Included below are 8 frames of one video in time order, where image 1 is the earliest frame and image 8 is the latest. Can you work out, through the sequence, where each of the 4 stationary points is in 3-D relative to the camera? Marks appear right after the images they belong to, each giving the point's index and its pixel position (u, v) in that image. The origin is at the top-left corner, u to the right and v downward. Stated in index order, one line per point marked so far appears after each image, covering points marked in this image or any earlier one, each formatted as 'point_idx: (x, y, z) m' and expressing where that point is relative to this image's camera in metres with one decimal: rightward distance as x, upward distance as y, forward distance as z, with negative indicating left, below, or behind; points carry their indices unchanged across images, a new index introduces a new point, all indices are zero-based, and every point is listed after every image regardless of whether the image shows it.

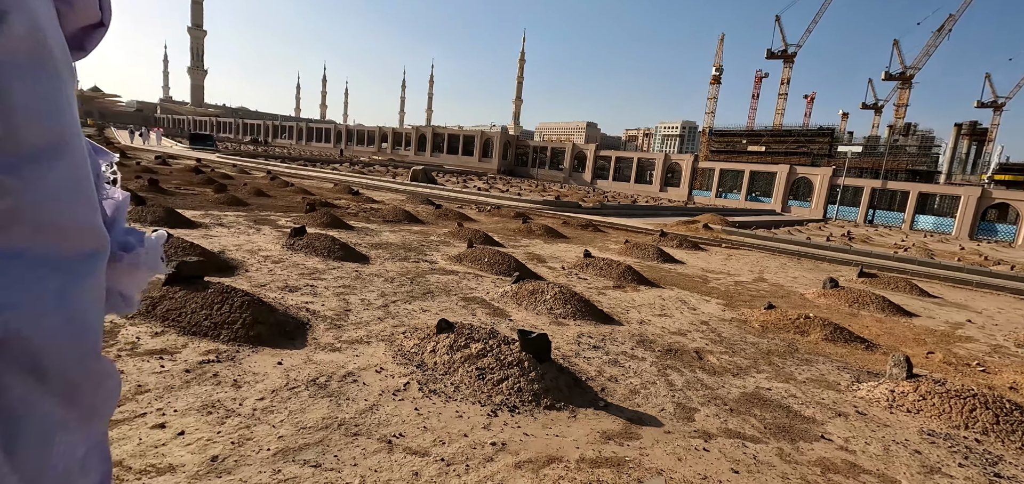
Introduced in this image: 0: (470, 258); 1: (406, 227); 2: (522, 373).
0: (-0.7, -0.3, +10.7) m
1: (-2.9, +0.4, +15.7) m
2: (+0.2, -1.1, +4.5) m
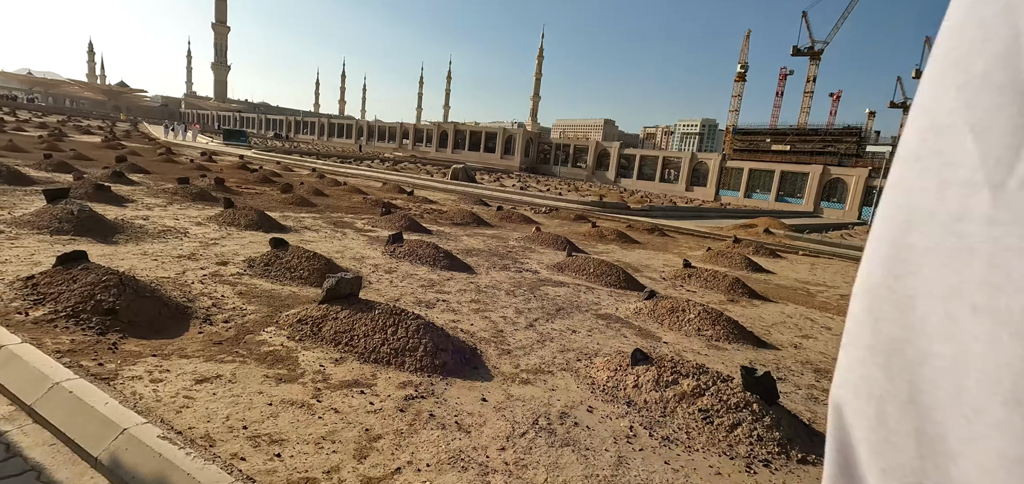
0: (+1.2, -0.5, +10.3) m
1: (-0.8, +0.3, +15.3) m
2: (+1.8, -1.3, +4.0) m
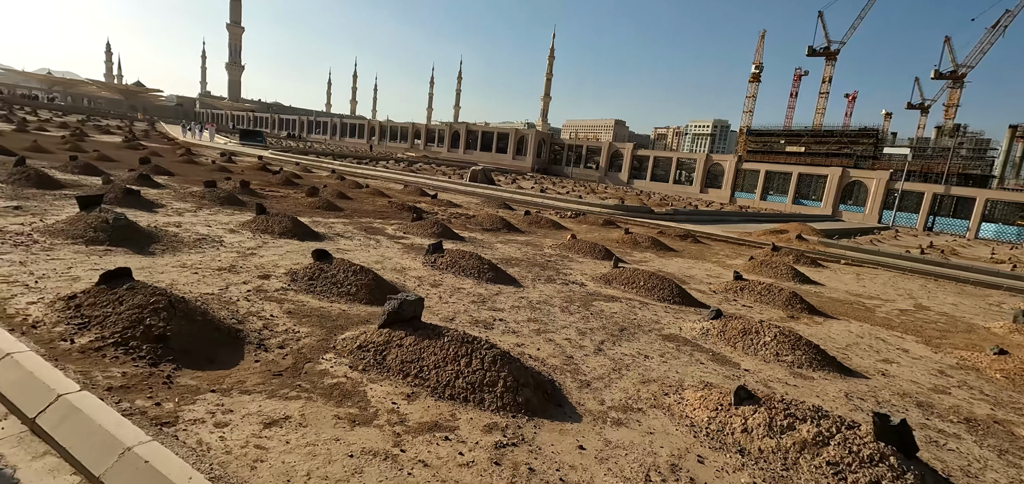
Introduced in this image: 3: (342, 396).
0: (+2.0, -0.7, +9.8) m
1: (+0.1, +0.1, +14.8) m
2: (+2.5, -1.5, +3.5) m
3: (-1.3, -1.2, +4.1) m
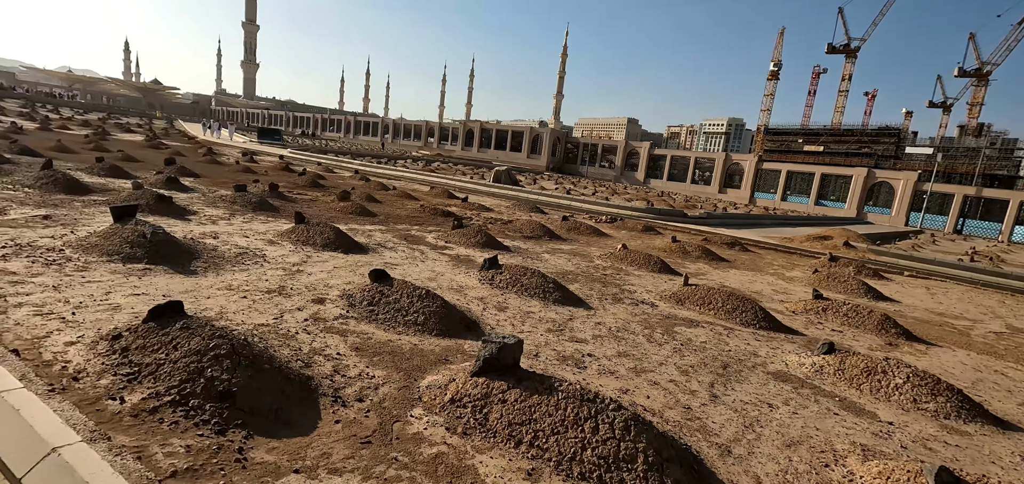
0: (+3.0, -1.0, +8.9) m
1: (+1.2, -0.2, +14.0) m
2: (+3.4, -1.8, +2.7) m
3: (-0.4, -1.4, +3.3) m
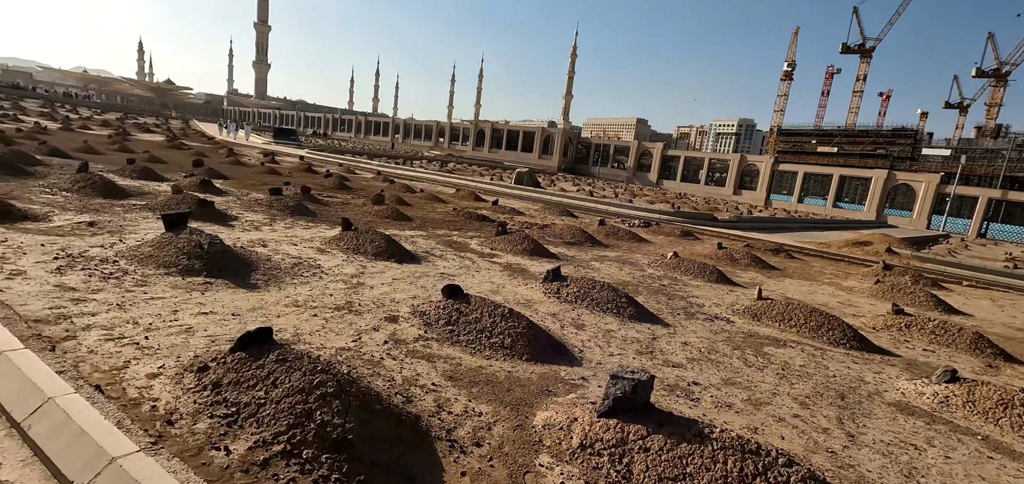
0: (+4.0, -1.2, +8.4) m
1: (+2.3, -0.3, +13.5) m
2: (+4.3, -2.0, +2.1) m
3: (+0.5, -1.6, +2.8) m
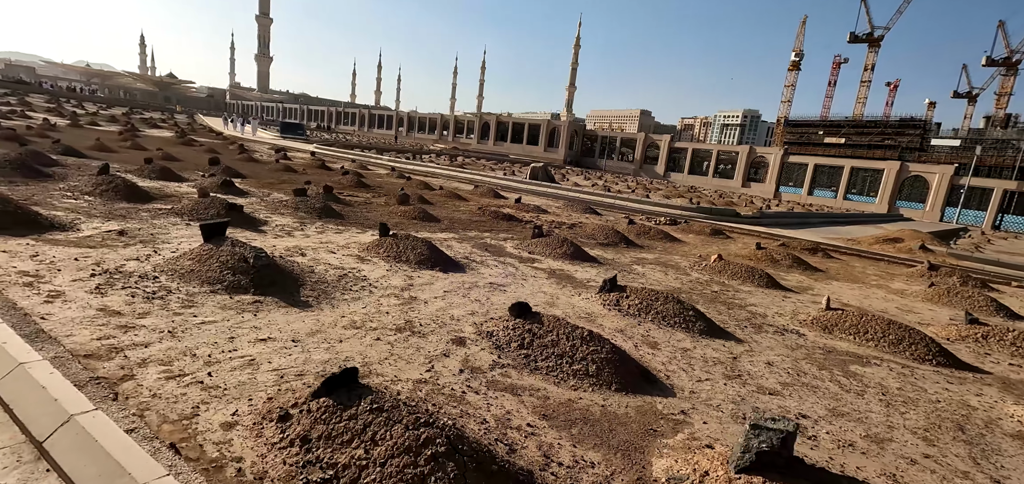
0: (+4.8, -1.3, +7.8) m
1: (+3.1, -0.4, +13.0) m
2: (+5.0, -2.2, +1.6) m
3: (+1.3, -1.8, +2.4) m
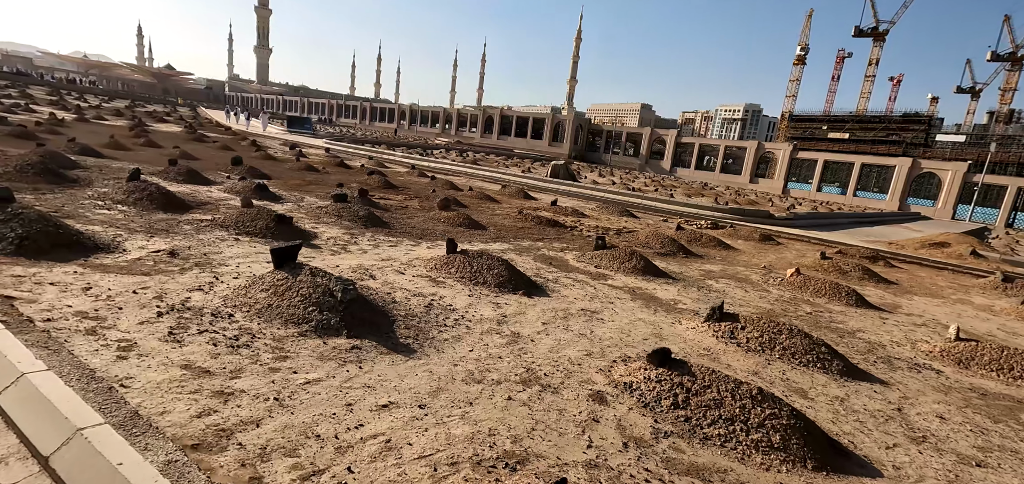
0: (+6.1, -1.6, +7.0) m
1: (+4.4, -0.6, +12.1) m
2: (+6.3, -2.5, +0.7) m
3: (+2.6, -2.1, +1.5) m
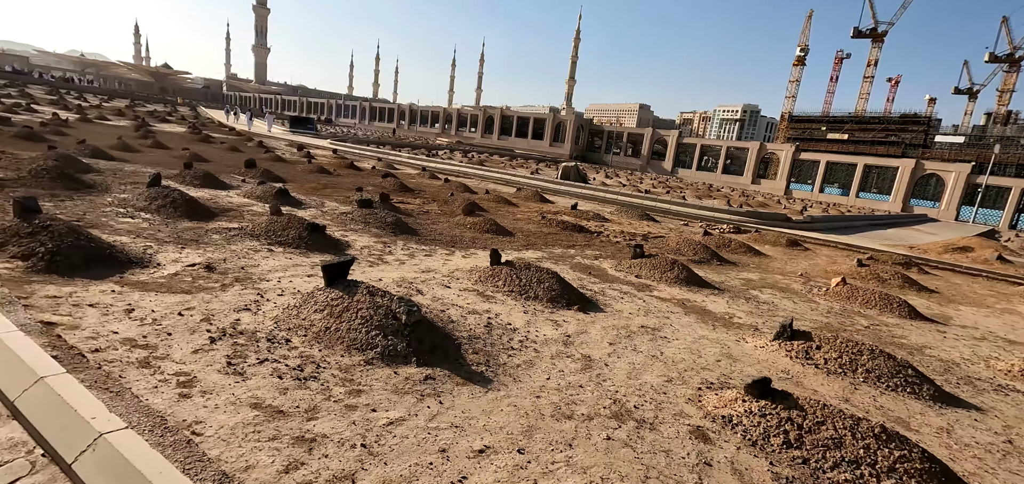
0: (+6.8, -1.8, +6.6) m
1: (+5.1, -0.8, +11.7) m
2: (+7.0, -2.7, +0.3) m
3: (+3.3, -2.3, +1.1) m
